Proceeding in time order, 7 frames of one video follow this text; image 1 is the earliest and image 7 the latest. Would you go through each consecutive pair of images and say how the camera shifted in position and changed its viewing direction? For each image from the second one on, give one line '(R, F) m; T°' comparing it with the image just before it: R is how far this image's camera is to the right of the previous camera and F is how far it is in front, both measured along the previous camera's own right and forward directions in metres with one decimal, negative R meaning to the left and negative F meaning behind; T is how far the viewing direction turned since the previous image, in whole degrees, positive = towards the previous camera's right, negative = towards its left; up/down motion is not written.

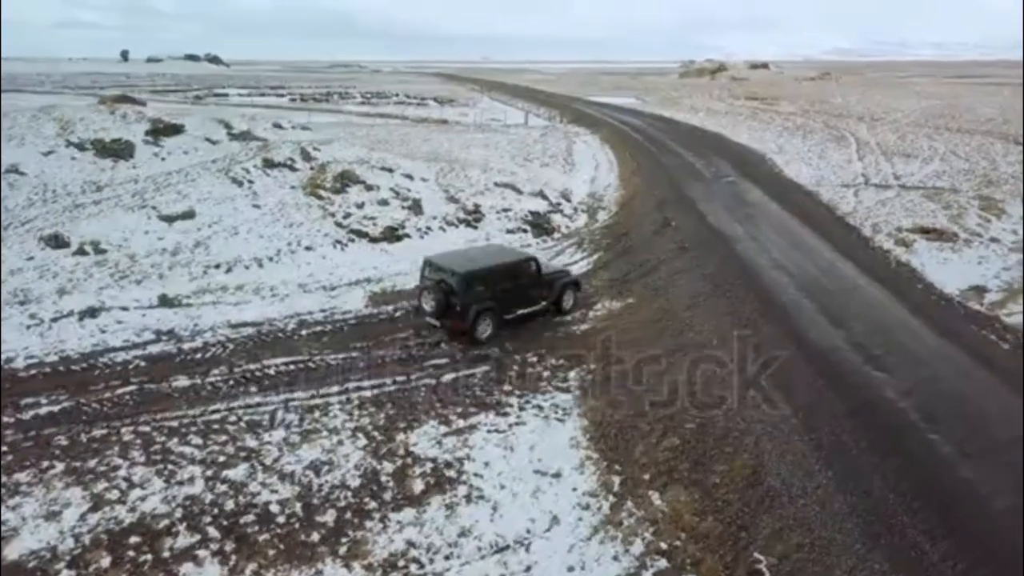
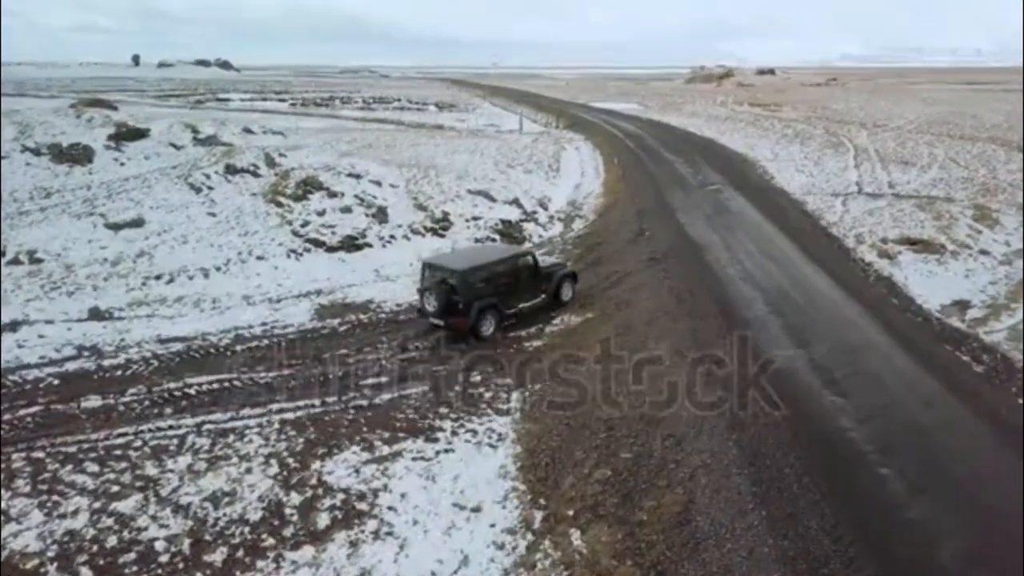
(+1.0, +0.7) m; -1°
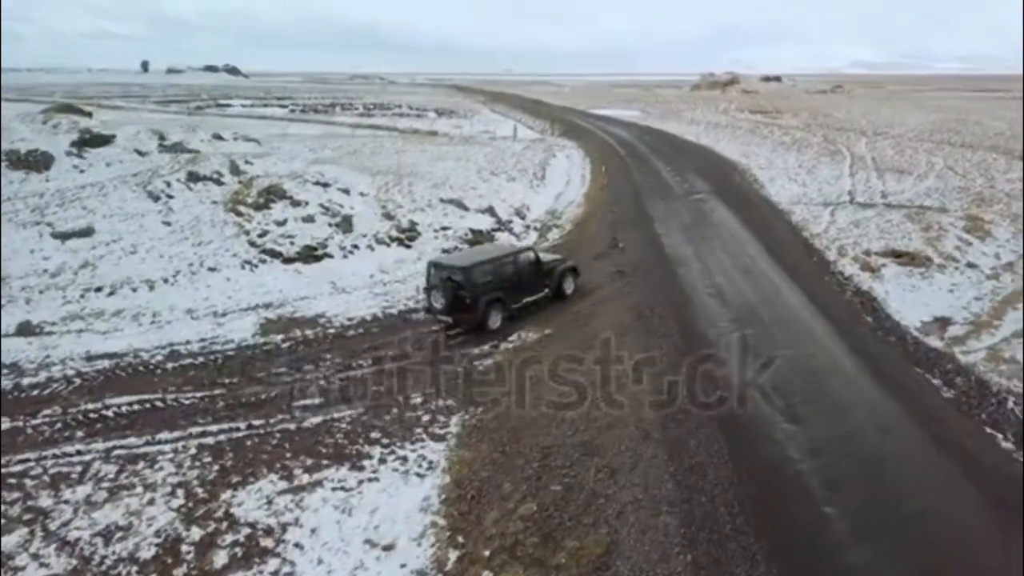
(+0.9, +0.6) m; -1°
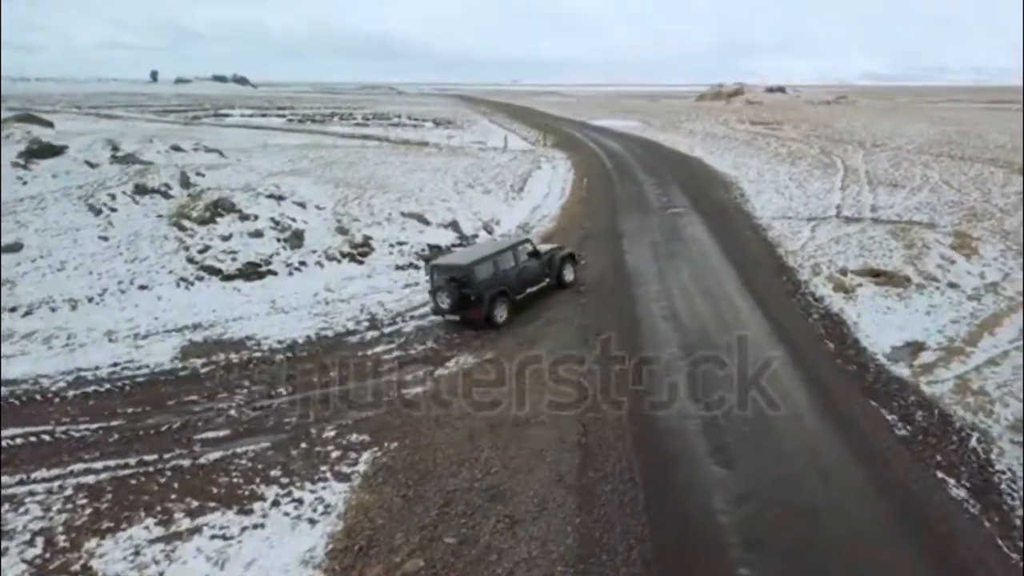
(+1.2, +0.8) m; -1°
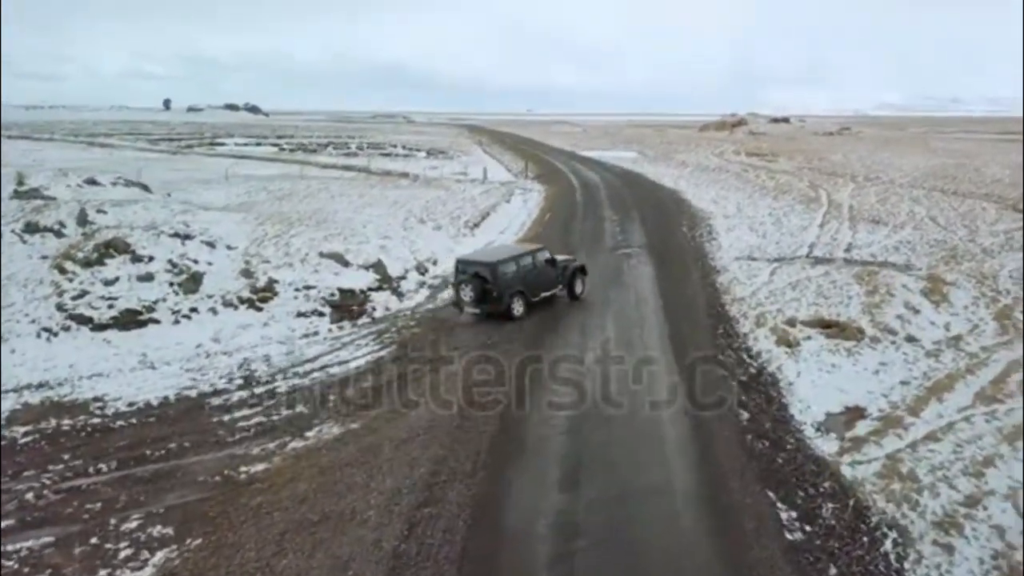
(+2.0, +1.5) m; -1°
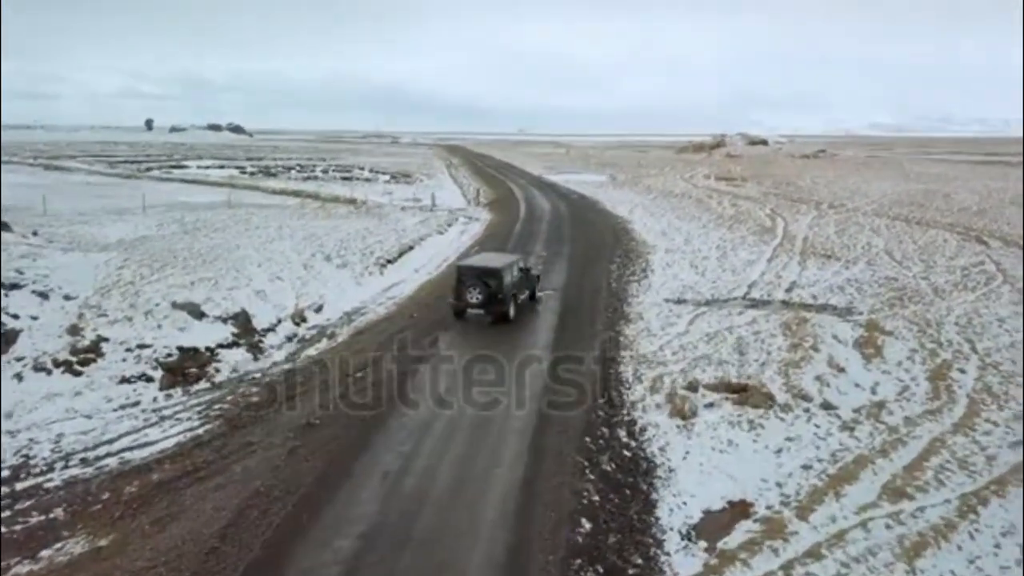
(+2.4, +2.1) m; +1°
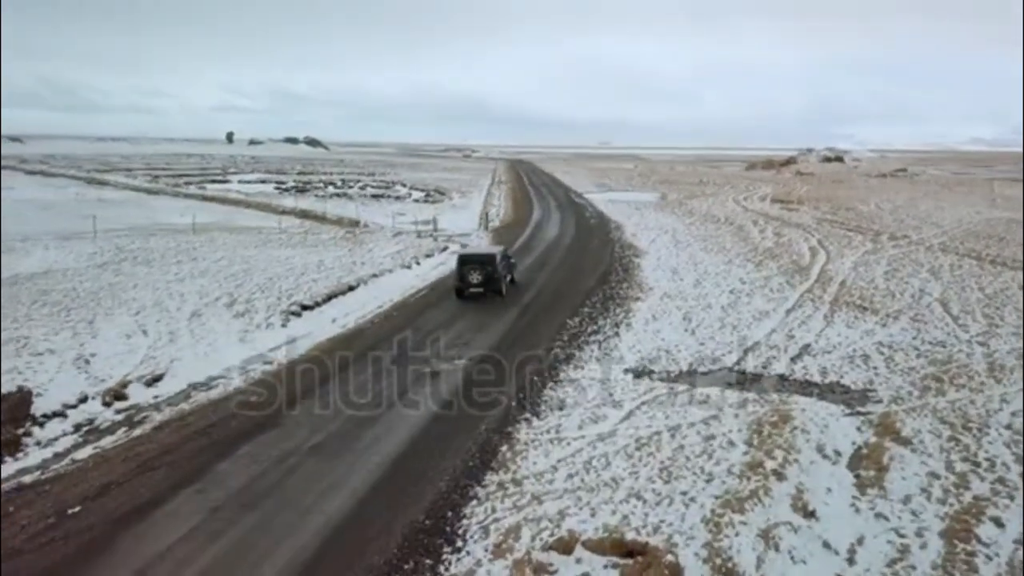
(+3.6, +4.8) m; -6°
